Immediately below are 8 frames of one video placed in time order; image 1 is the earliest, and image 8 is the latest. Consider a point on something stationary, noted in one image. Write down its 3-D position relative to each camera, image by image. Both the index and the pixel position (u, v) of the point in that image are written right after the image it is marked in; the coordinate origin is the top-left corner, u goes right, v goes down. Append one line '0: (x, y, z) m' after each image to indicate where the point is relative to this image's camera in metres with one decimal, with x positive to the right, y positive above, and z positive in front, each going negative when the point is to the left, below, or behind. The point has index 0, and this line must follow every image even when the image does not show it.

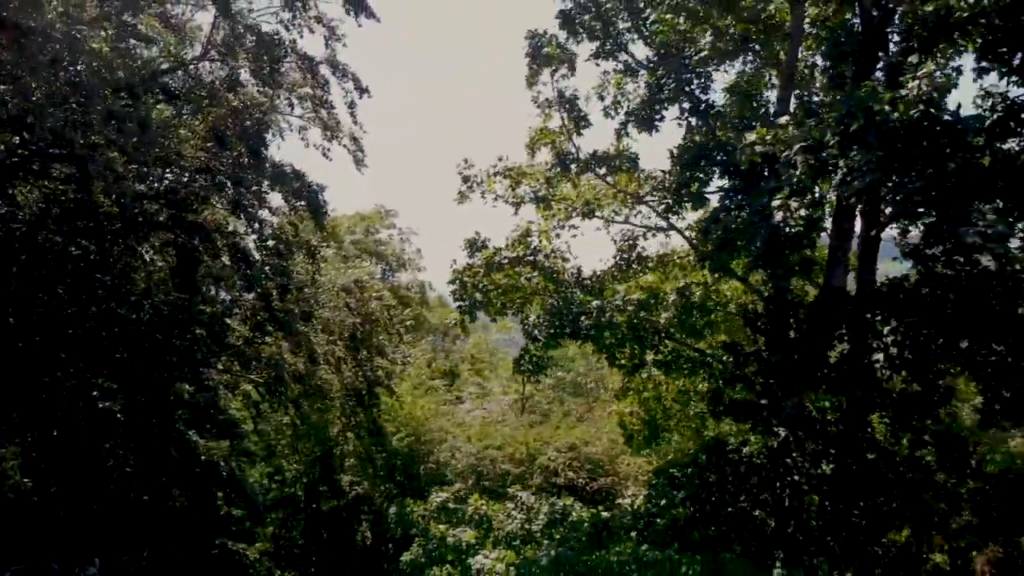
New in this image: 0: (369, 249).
0: (-2.1, +0.6, +12.2) m
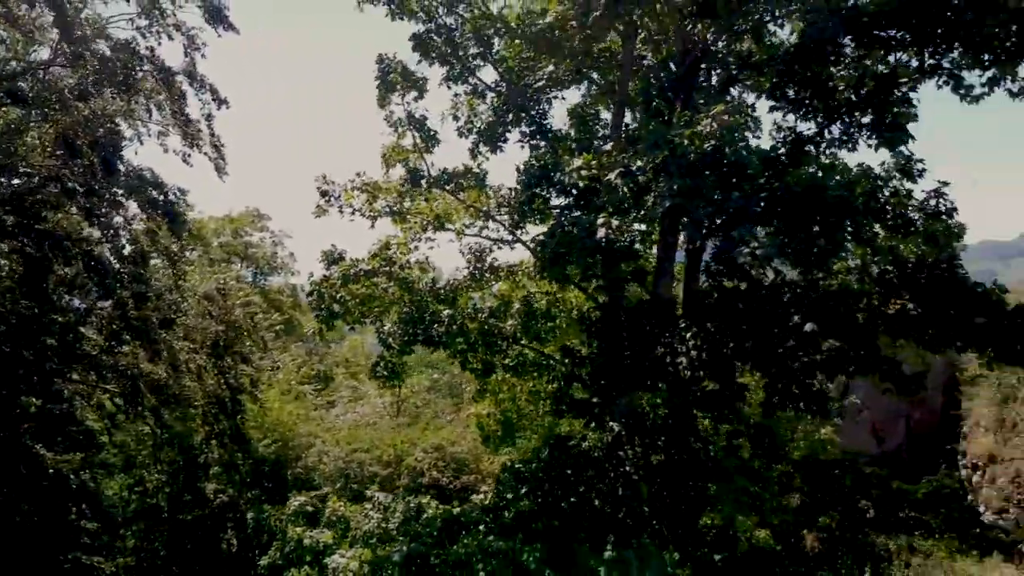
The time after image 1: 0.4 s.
0: (-4.1, +0.6, +12.1) m
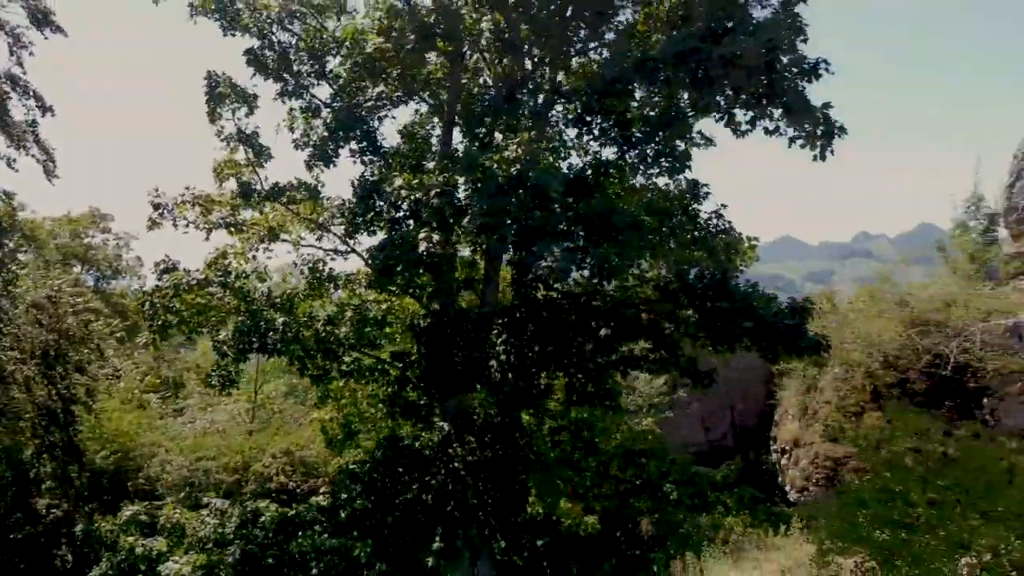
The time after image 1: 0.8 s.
0: (-6.3, +0.5, +11.6) m
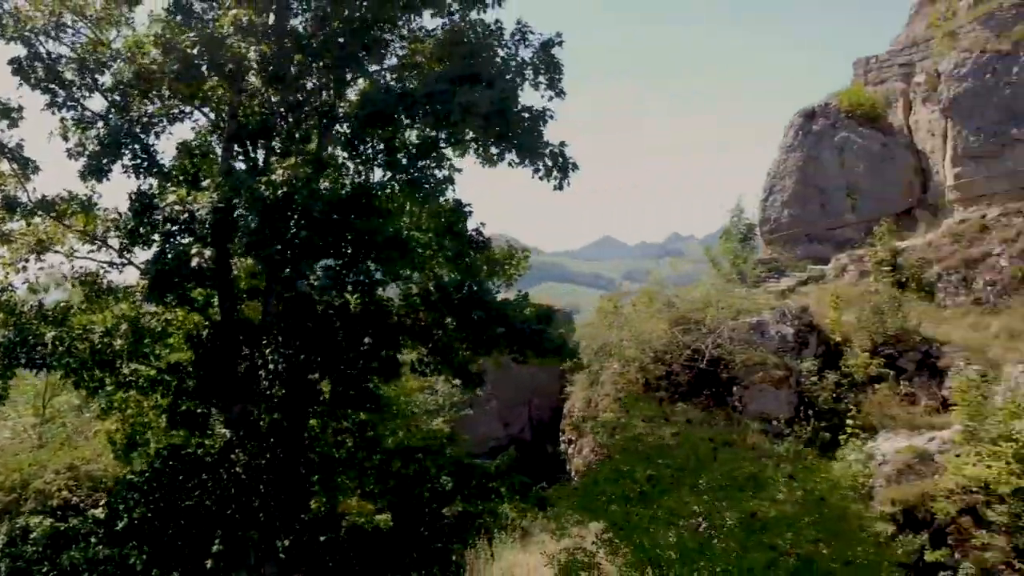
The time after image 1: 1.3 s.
0: (-9.0, +0.3, +10.4) m
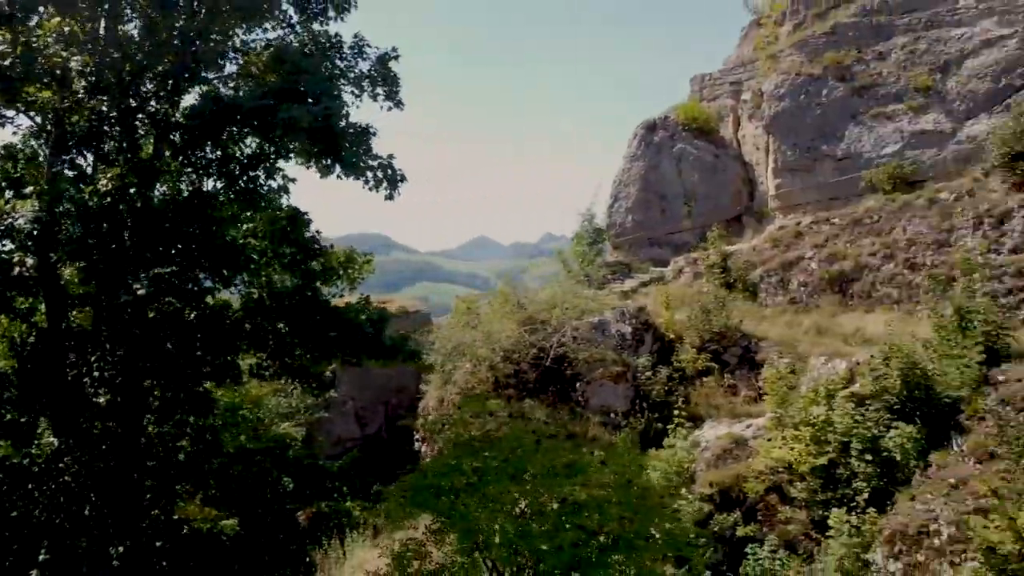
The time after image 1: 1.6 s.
0: (-10.9, +0.3, +9.2) m
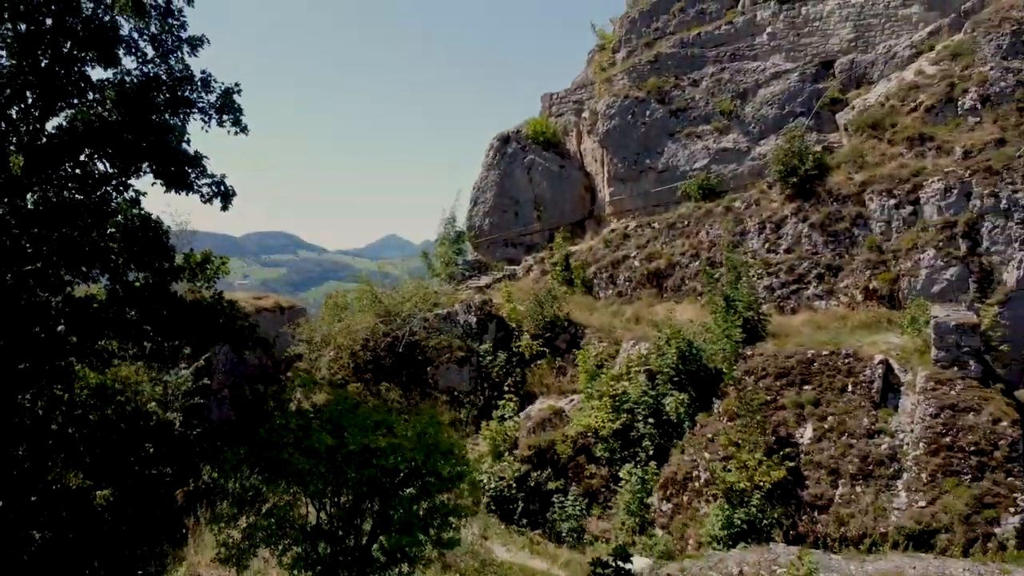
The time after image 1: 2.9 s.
0: (-12.9, +0.3, +9.4) m
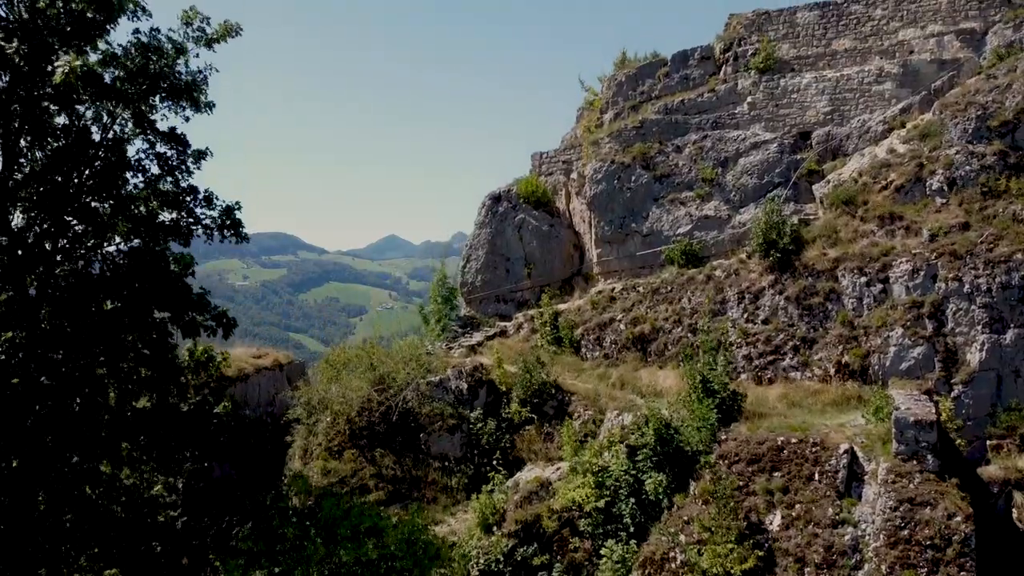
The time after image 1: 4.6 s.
0: (-13.0, -0.9, +10.0) m
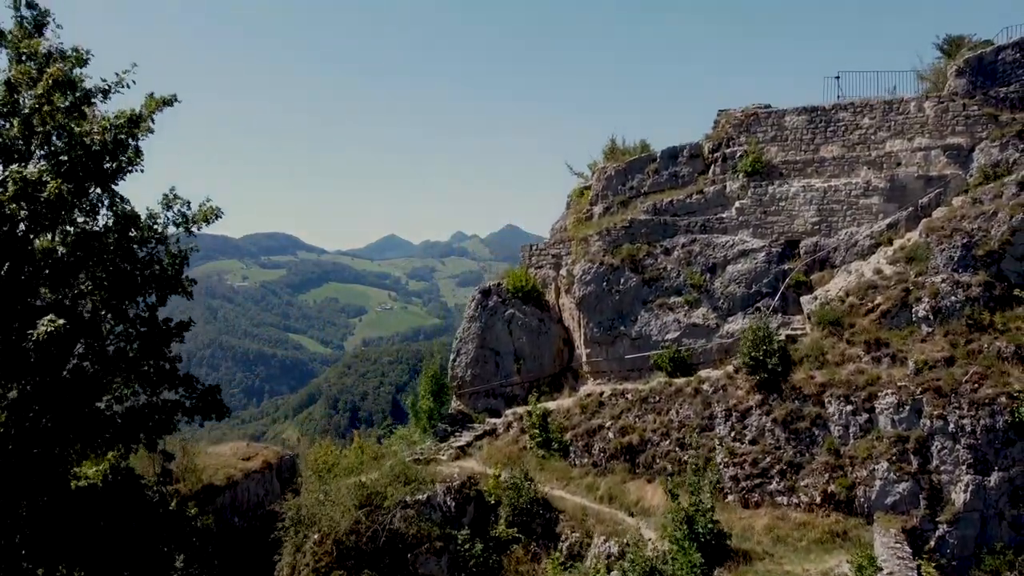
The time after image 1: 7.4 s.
0: (-13.2, -2.9, +10.0) m
